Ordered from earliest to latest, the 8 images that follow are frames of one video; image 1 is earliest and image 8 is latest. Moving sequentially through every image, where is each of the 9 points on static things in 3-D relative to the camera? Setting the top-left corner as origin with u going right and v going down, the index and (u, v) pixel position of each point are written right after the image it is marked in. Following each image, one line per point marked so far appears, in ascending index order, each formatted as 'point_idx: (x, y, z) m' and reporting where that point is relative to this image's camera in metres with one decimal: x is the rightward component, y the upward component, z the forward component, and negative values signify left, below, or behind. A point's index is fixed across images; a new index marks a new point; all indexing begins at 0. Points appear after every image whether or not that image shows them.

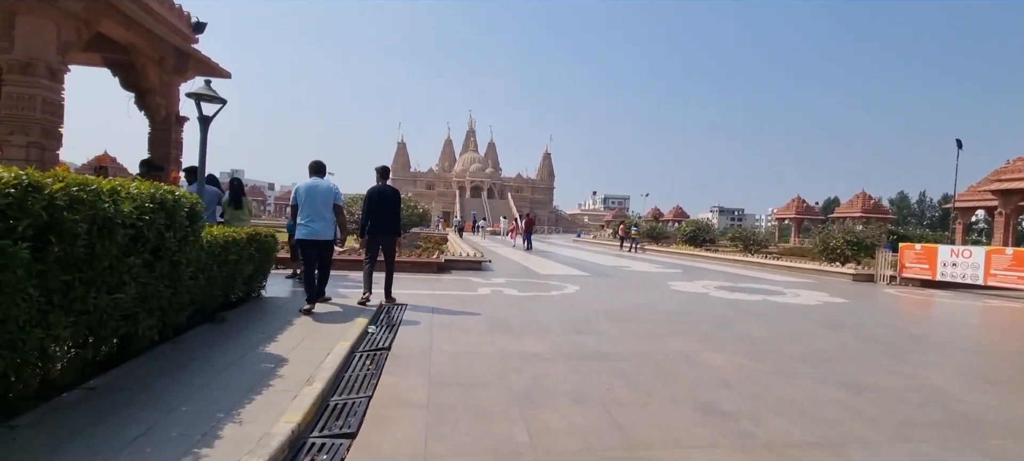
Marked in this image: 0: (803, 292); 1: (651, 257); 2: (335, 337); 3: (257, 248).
0: (+5.3, -1.1, +9.0) m
1: (+5.6, -1.1, +19.5) m
2: (-1.5, -0.9, +4.3) m
3: (-2.7, -0.2, +5.2) m
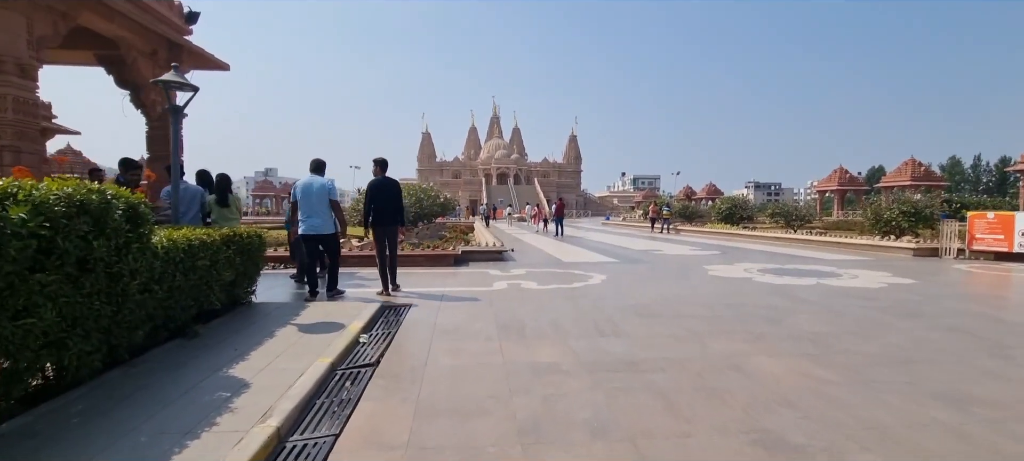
0: (+5.7, -0.7, +8.0) m
1: (+6.5, -0.3, +18.4) m
2: (-1.5, -0.9, +3.7) m
3: (-2.6, -0.2, +4.6) m
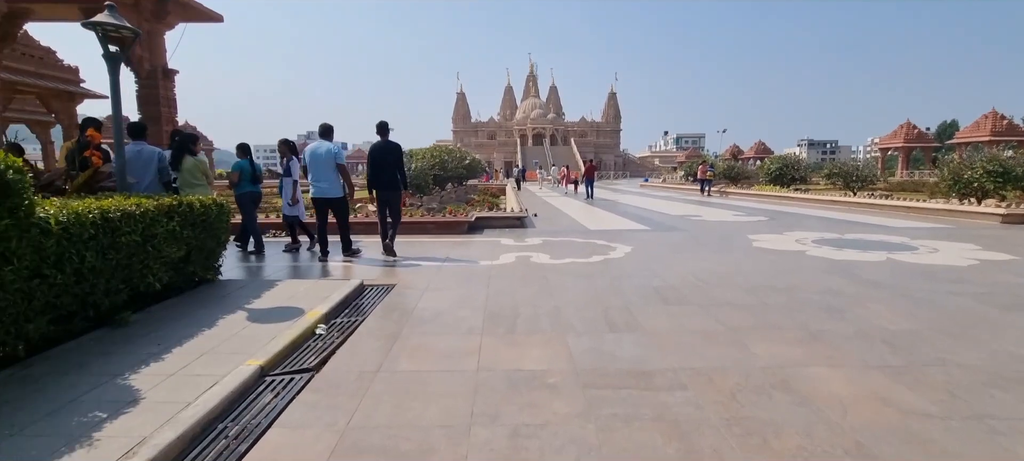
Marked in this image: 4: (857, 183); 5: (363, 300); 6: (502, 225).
0: (+5.8, -0.2, +6.7) m
1: (+7.5, +1.0, +17.0) m
2: (-1.6, -0.7, +3.0) m
3: (-2.6, +0.1, +4.0) m
4: (+13.7, +1.9, +19.5) m
5: (-1.3, -0.6, +4.2) m
6: (-0.2, +0.1, +9.5) m
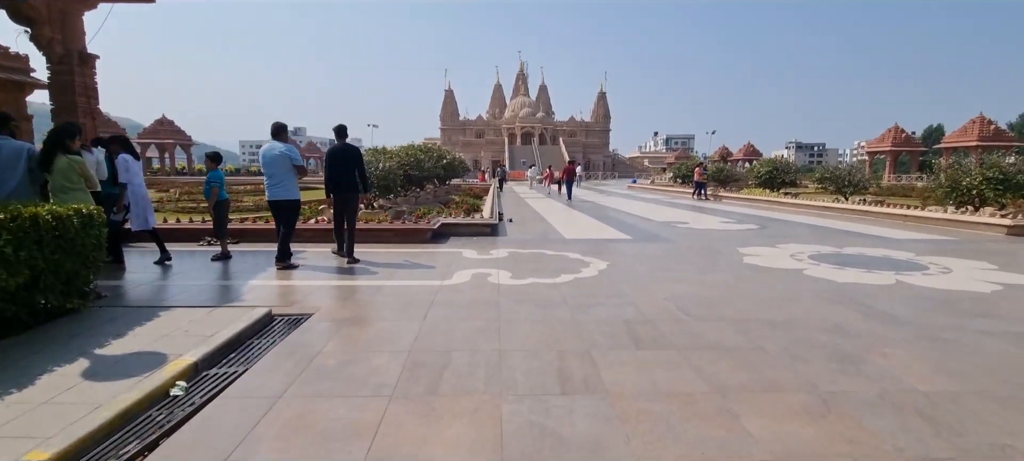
0: (+5.4, -0.4, +6.0) m
1: (+6.8, +0.8, +16.3) m
2: (-2.0, -0.9, +2.2) m
3: (-3.1, -0.1, +3.1) m
4: (+12.9, +1.6, +19.0) m
5: (-1.7, -0.7, +3.4) m
6: (-0.7, 0.0, +8.7) m
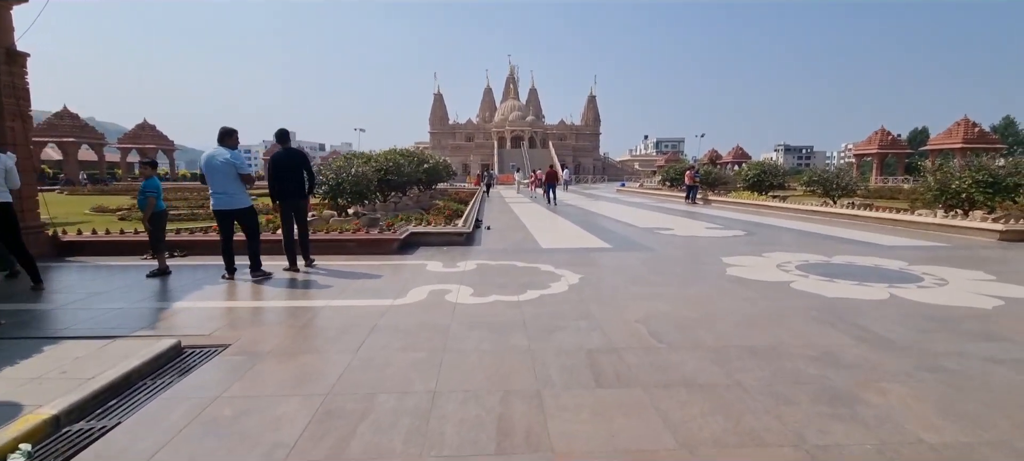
0: (+5.0, -0.5, +5.6) m
1: (+6.3, +0.7, +16.0) m
2: (-2.3, -1.0, +1.7) m
3: (-3.4, -0.2, +2.6) m
4: (+12.3, +1.5, +18.7) m
5: (-2.1, -0.9, +2.9) m
6: (-1.2, -0.2, +8.2) m
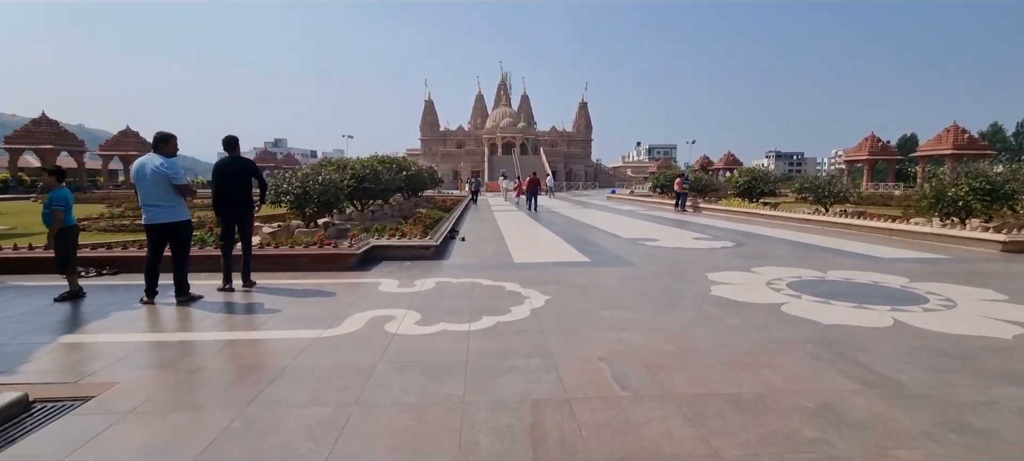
0: (+4.5, -0.6, +5.0) m
1: (+5.7, +0.4, +15.5) m
2: (-2.7, -1.1, +1.0) m
3: (-3.8, -0.3, +1.9) m
4: (+11.7, +1.2, +18.3) m
5: (-2.5, -1.0, +2.2) m
6: (-1.6, -0.4, +7.6) m
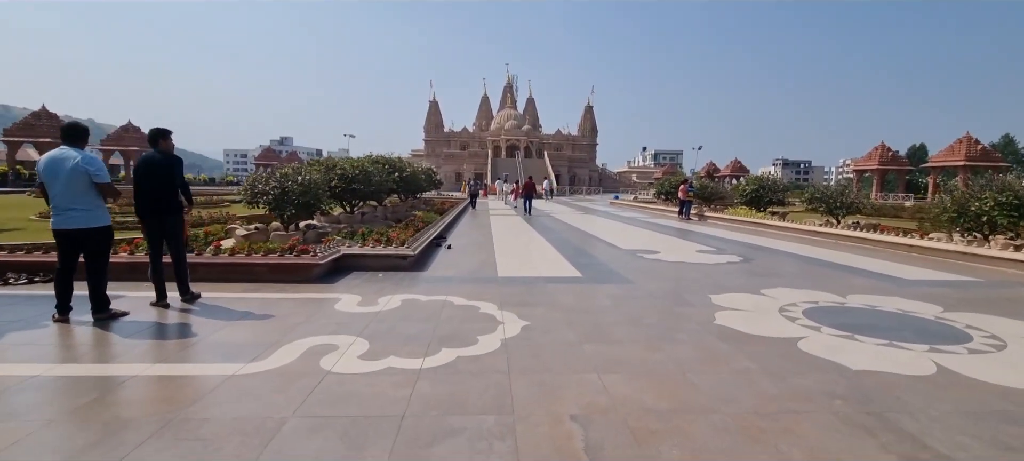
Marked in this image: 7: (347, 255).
0: (+4.3, -0.9, +4.3) m
1: (+5.6, +0.1, +14.7) m
2: (-3.0, -1.1, +0.3) m
3: (-4.0, -0.4, +1.3) m
4: (+11.6, +0.7, +17.5) m
5: (-2.7, -1.0, +1.6) m
6: (-1.8, -0.5, +6.9) m
7: (-2.3, -0.3, +6.9) m
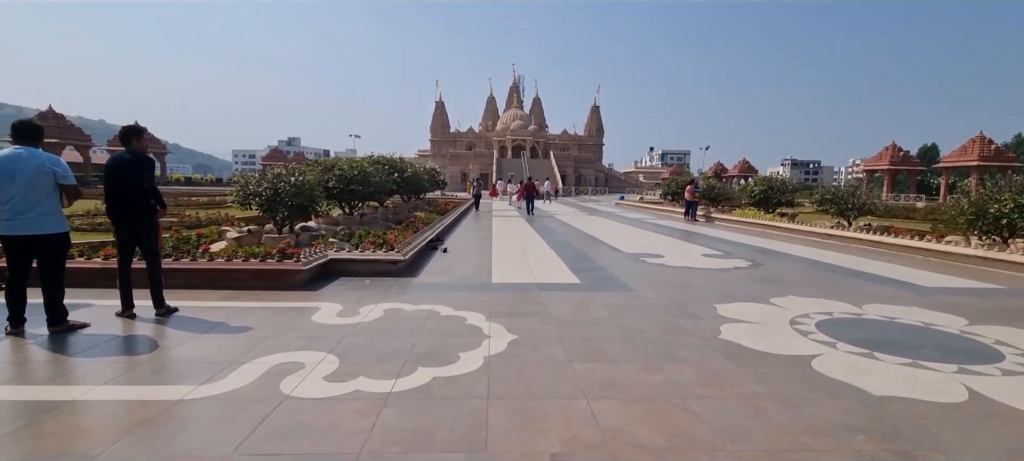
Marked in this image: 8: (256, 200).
0: (+4.2, -0.9, +3.9) m
1: (+5.6, 0.0, +14.3) m
2: (-3.1, -1.2, +0.1) m
3: (-4.2, -0.4, +1.0) m
4: (+11.7, +0.7, +17.0) m
5: (-2.9, -1.1, +1.3) m
6: (-1.9, -0.5, +6.6) m
7: (-2.4, -0.4, +6.6) m
8: (-5.1, +0.6, +9.9) m
